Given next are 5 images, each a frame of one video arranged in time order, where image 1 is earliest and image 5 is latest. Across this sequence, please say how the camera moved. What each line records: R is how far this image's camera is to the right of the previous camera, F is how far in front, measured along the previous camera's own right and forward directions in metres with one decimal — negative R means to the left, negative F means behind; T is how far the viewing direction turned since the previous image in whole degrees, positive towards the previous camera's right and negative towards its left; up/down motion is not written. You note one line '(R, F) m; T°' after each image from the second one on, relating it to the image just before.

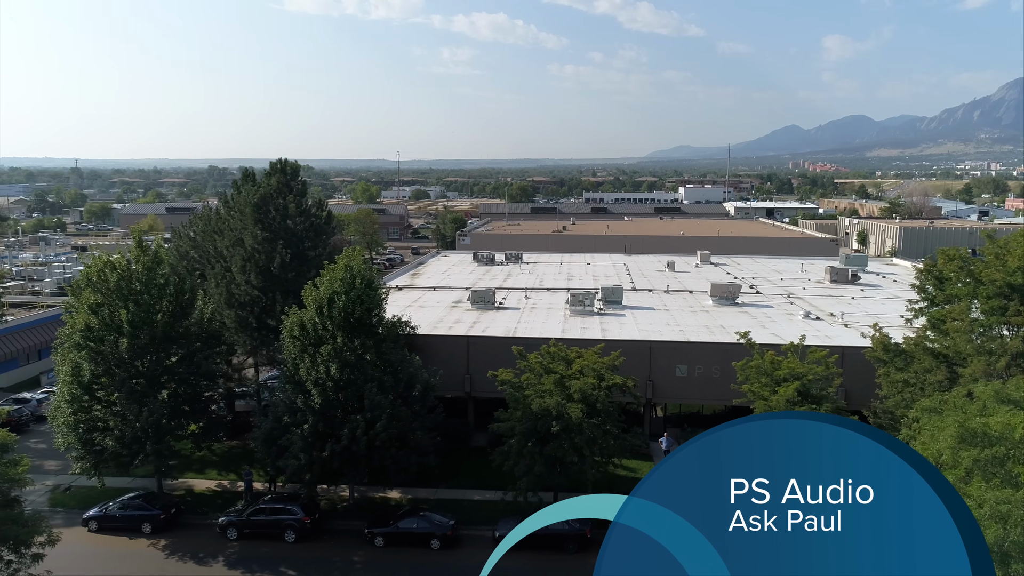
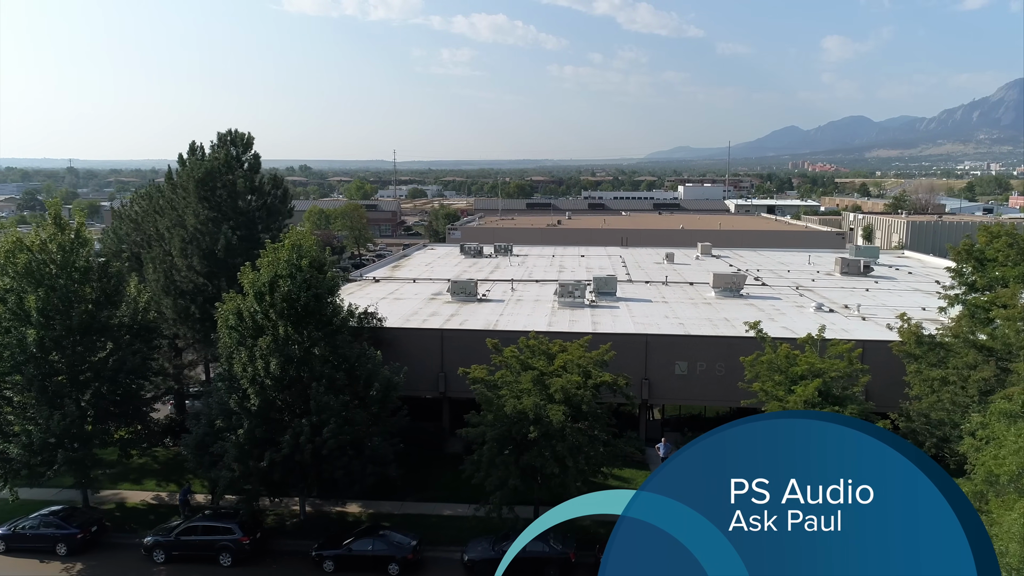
(+0.7, +3.2) m; 0°
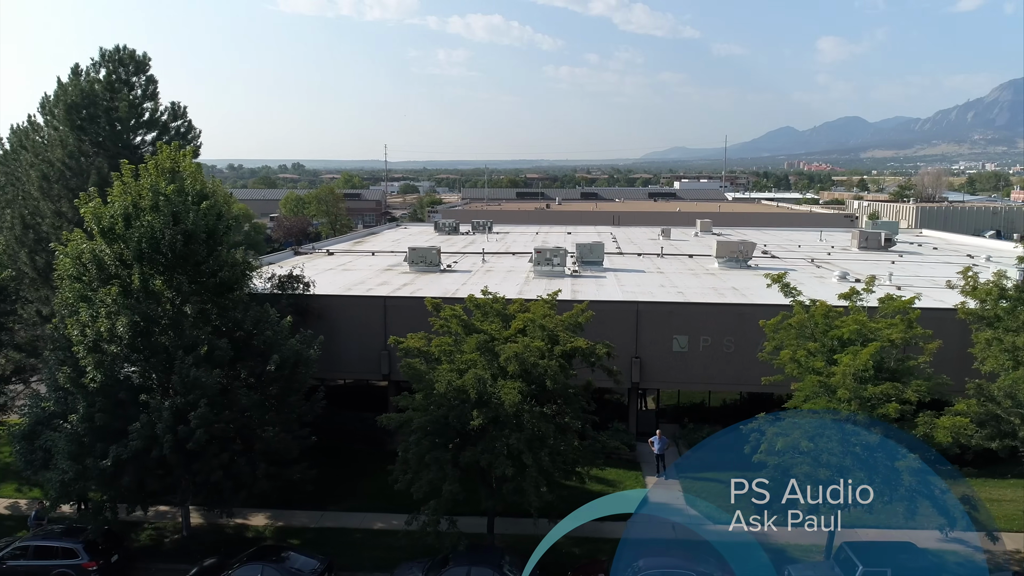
(+1.1, +5.1) m; 0°
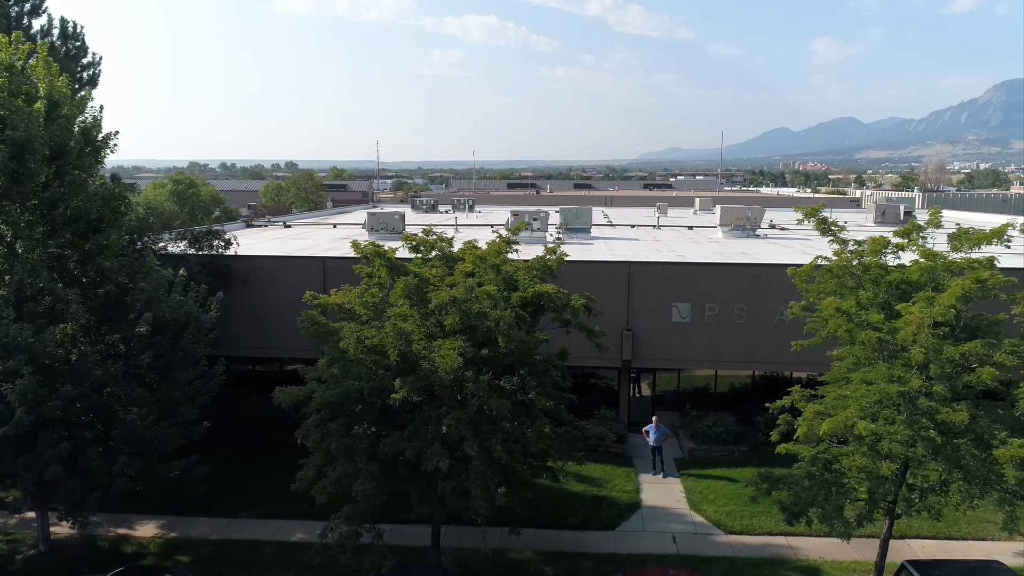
(+0.7, +3.7) m; 0°
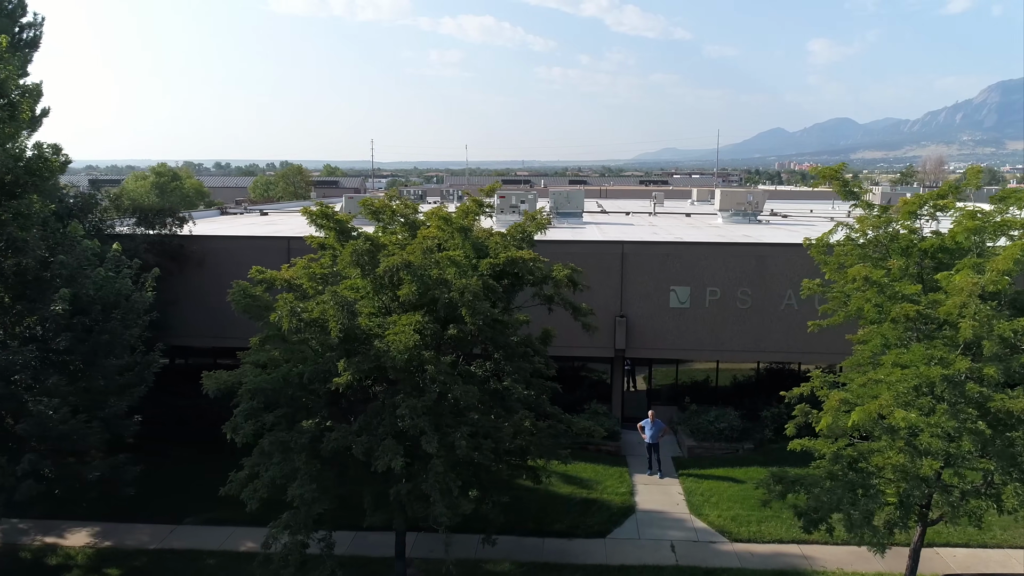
(+0.3, +1.5) m; 0°
